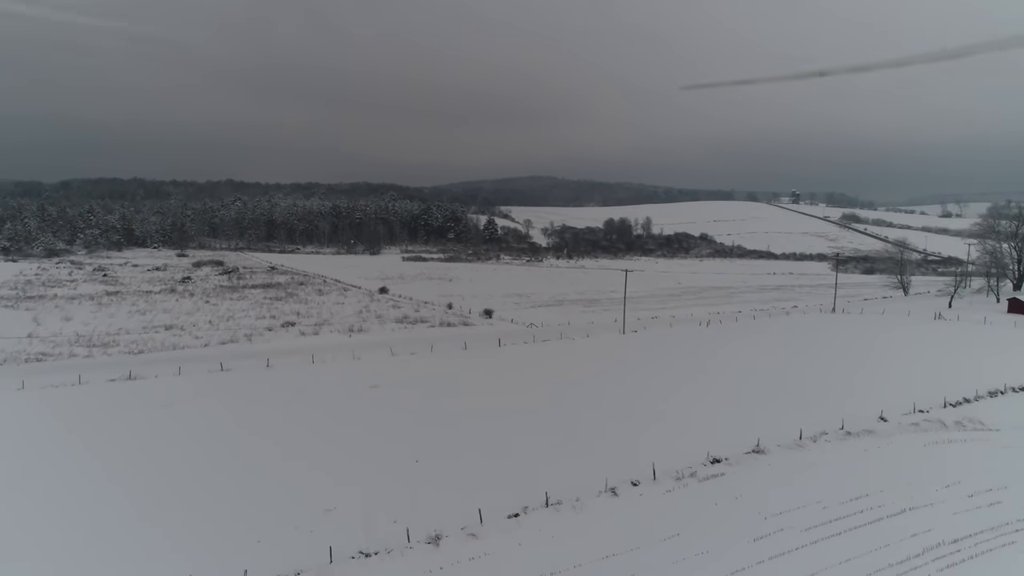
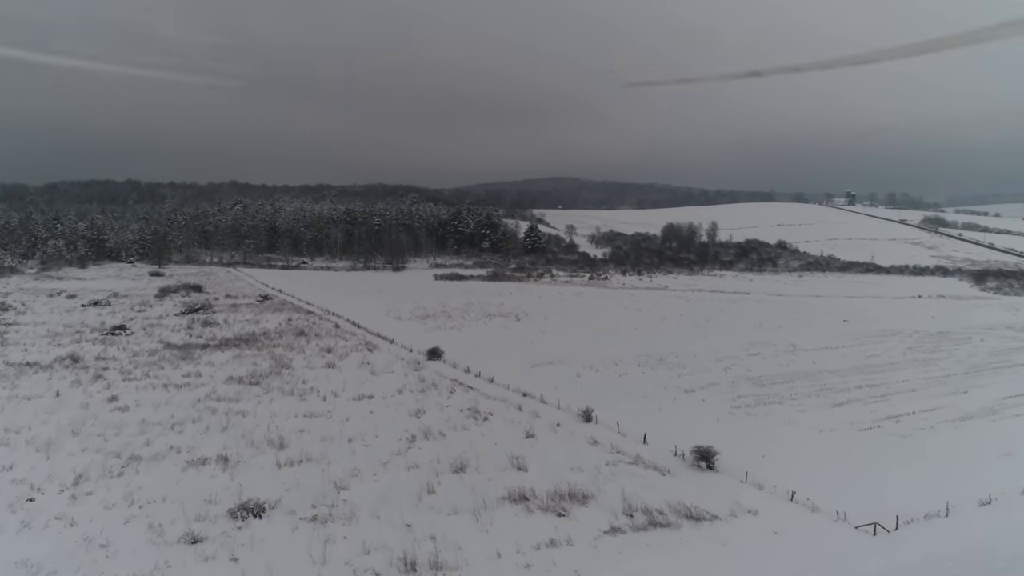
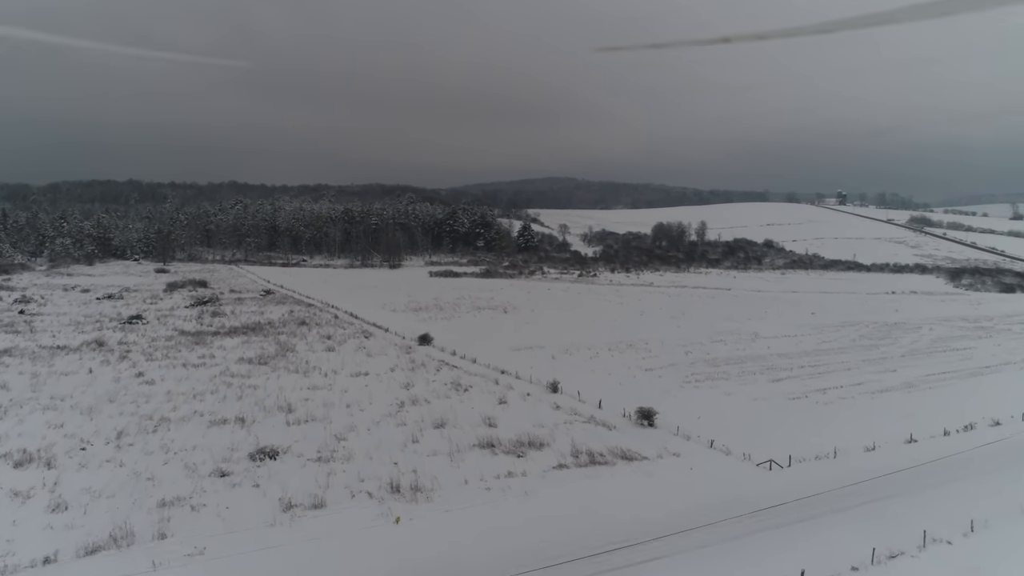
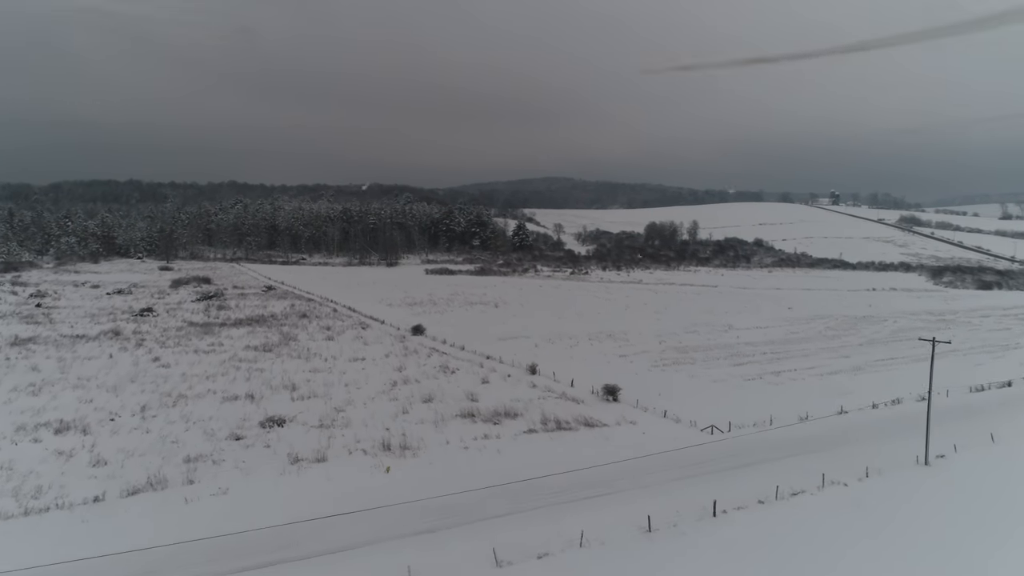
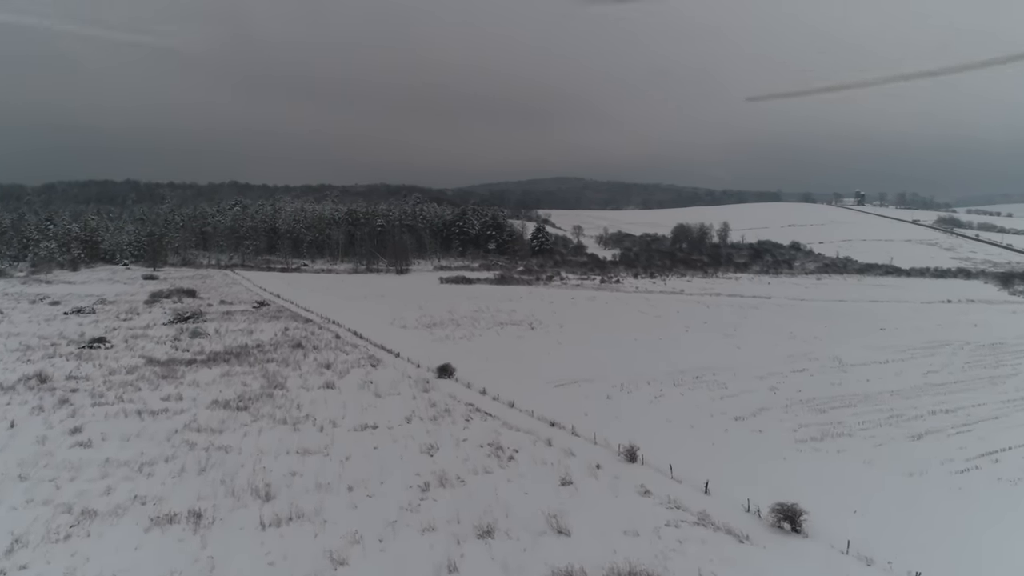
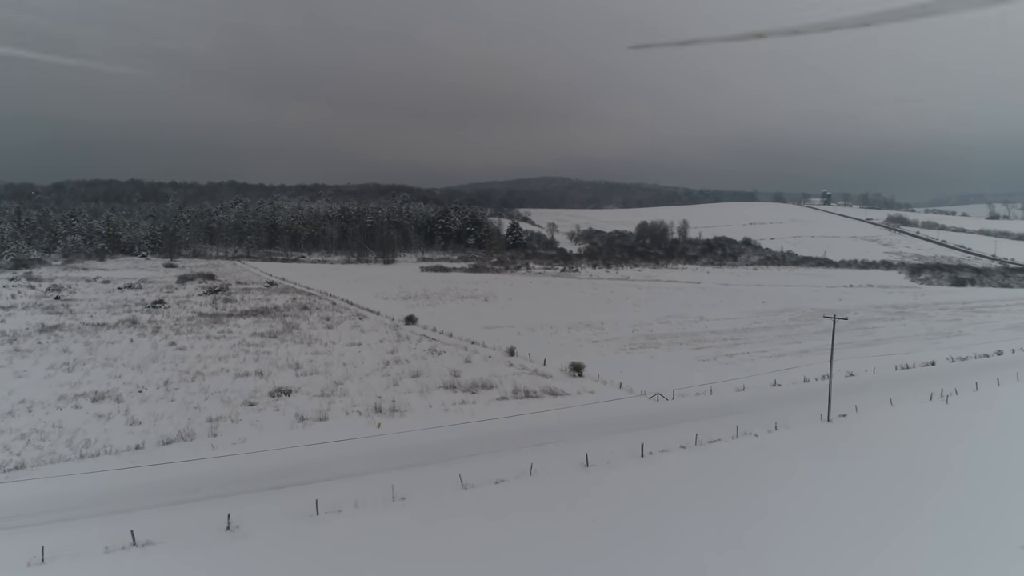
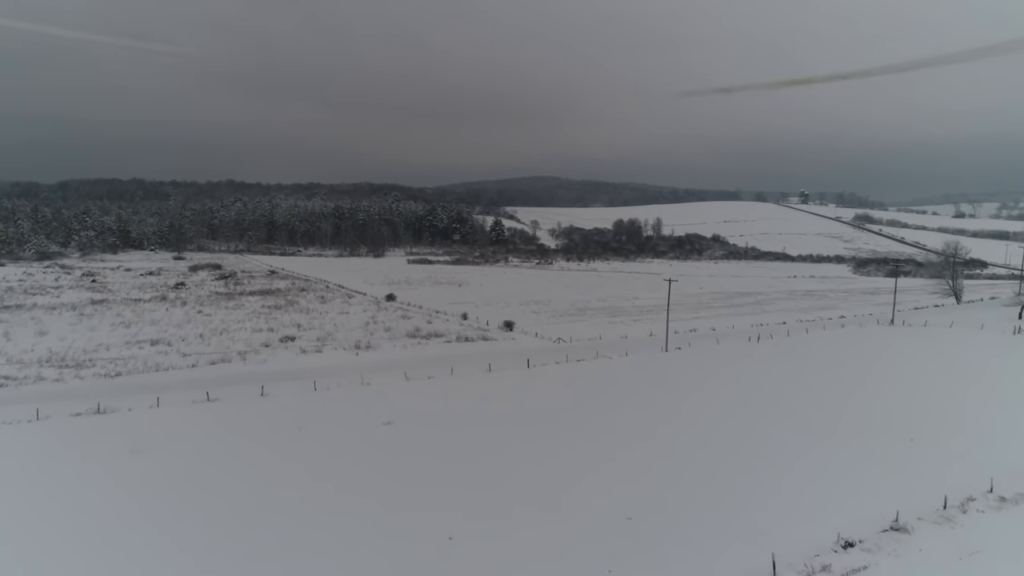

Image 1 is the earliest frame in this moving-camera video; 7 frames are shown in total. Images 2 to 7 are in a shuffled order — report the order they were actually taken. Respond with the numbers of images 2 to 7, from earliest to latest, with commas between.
7, 6, 4, 3, 2, 5
